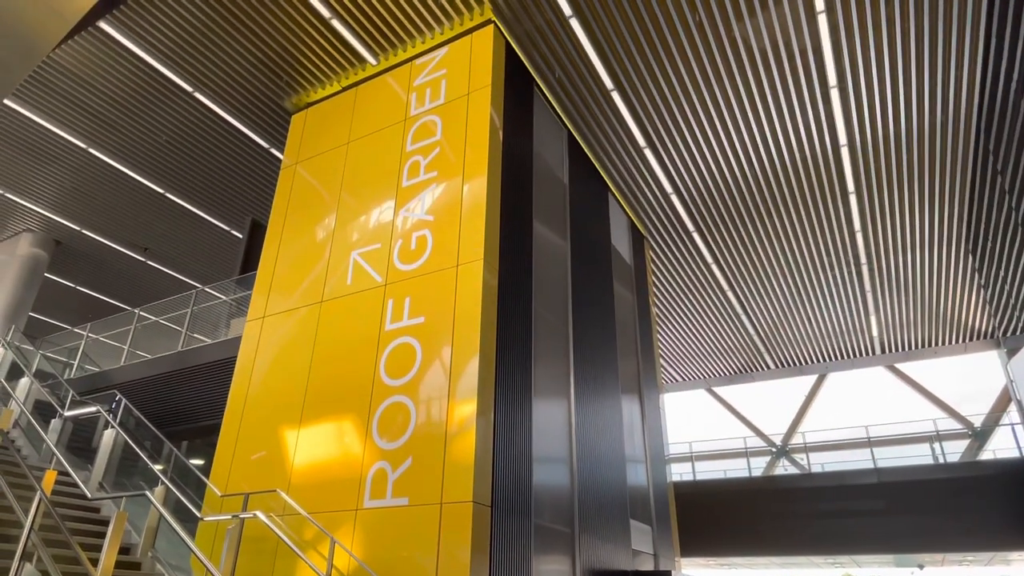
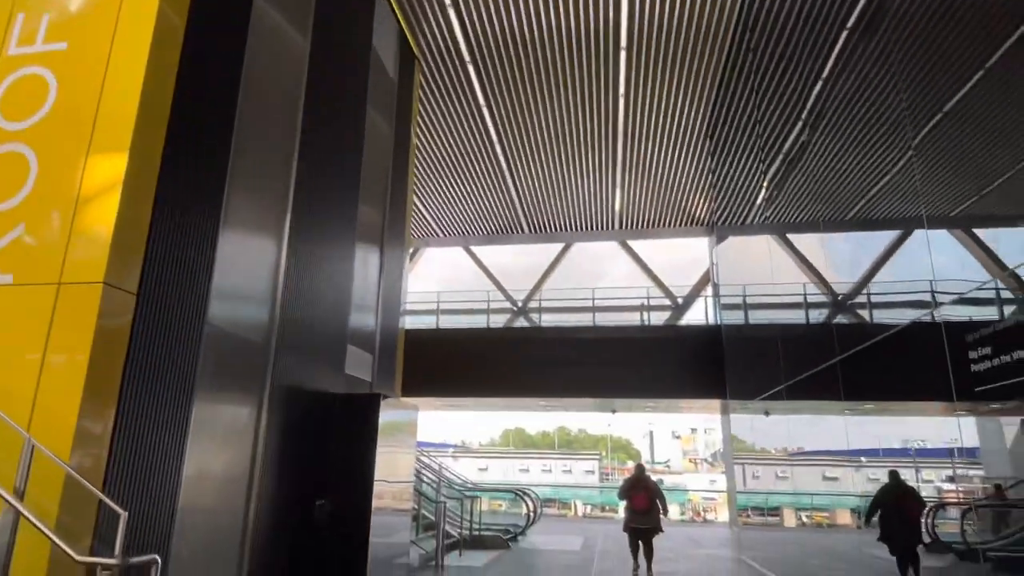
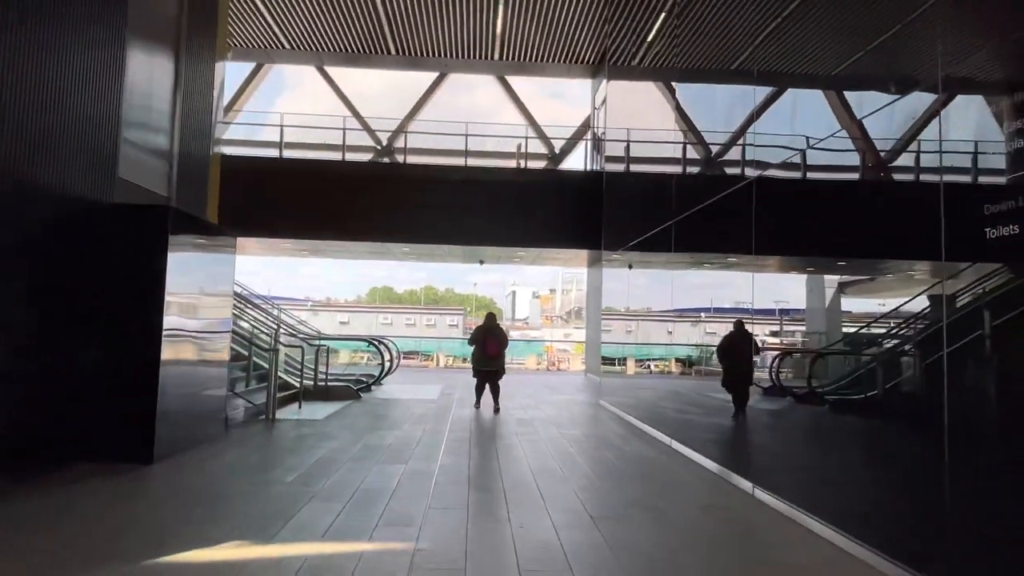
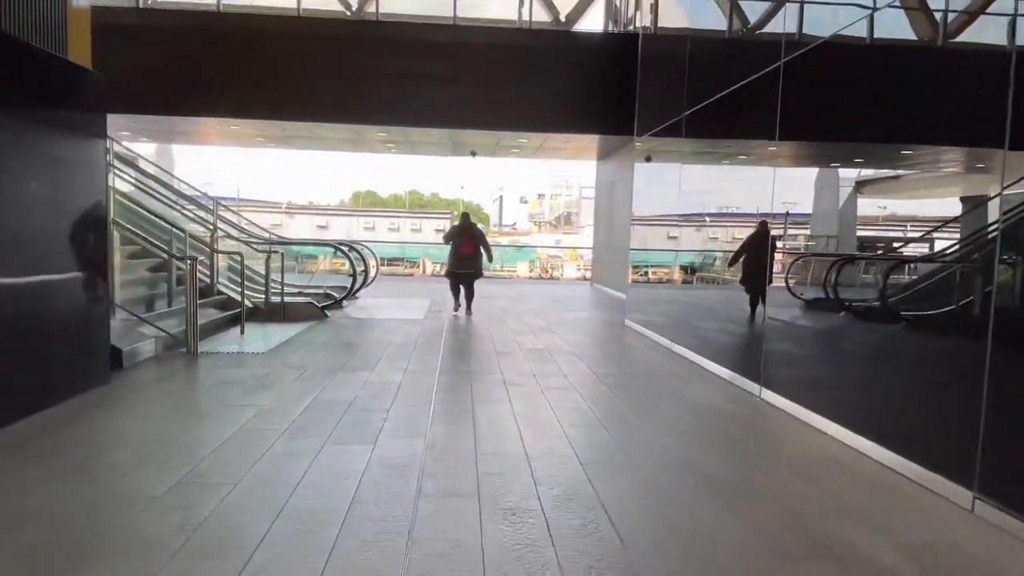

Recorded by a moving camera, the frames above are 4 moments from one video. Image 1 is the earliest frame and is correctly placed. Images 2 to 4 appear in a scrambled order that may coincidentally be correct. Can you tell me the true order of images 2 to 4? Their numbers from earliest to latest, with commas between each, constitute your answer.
2, 3, 4
